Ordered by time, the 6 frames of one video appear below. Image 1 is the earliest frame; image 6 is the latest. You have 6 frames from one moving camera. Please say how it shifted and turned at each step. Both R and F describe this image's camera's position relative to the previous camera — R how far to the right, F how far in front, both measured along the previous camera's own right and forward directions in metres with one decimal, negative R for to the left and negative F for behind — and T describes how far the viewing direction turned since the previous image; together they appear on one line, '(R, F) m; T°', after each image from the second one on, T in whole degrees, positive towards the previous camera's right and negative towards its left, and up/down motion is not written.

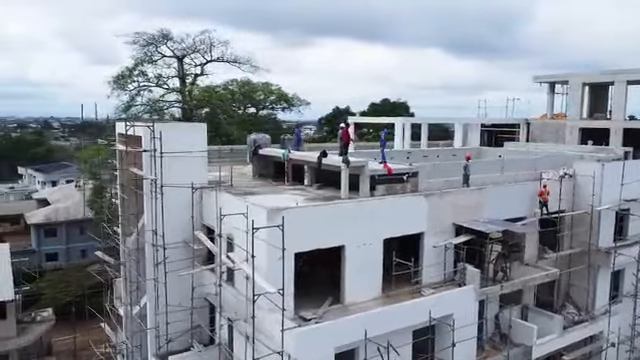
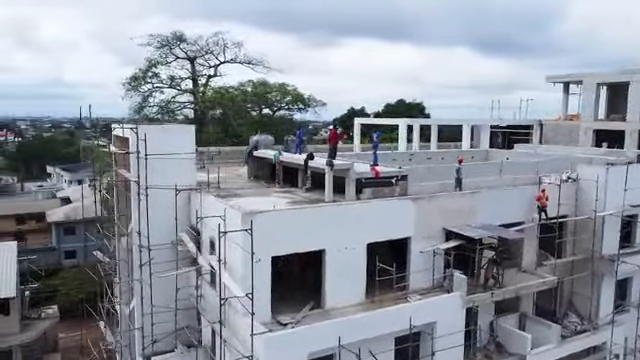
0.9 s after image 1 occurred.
(+1.6, +0.2) m; -3°
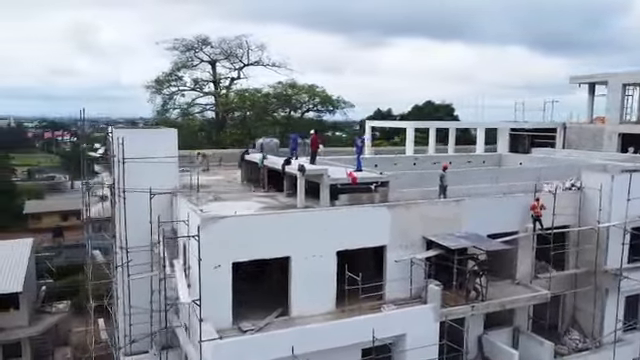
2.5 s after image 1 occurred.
(+2.7, +0.4) m; -6°
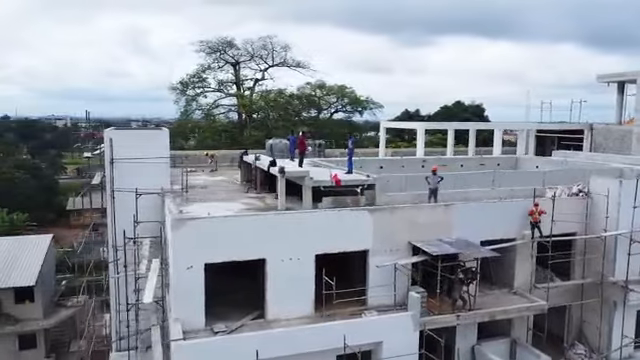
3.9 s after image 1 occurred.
(+2.3, +0.4) m; -6°
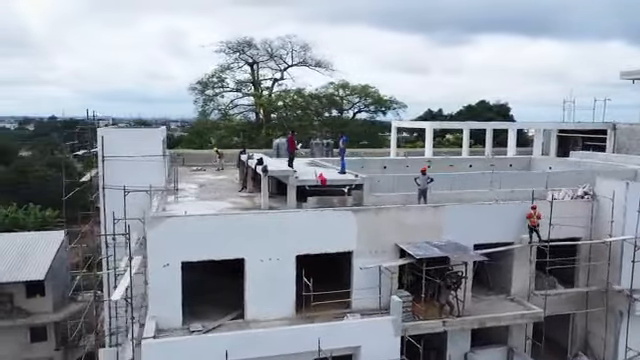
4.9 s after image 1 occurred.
(+1.9, +0.4) m; -4°
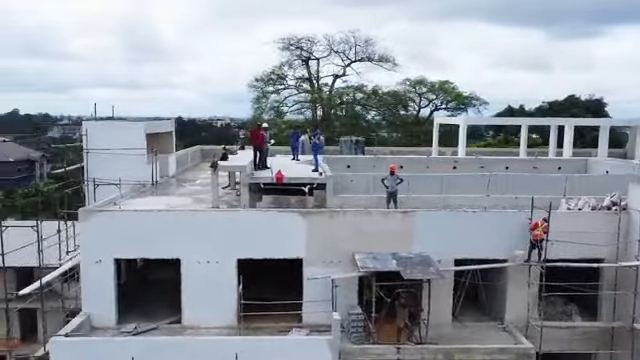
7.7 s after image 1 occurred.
(+5.0, +2.5) m; -14°
